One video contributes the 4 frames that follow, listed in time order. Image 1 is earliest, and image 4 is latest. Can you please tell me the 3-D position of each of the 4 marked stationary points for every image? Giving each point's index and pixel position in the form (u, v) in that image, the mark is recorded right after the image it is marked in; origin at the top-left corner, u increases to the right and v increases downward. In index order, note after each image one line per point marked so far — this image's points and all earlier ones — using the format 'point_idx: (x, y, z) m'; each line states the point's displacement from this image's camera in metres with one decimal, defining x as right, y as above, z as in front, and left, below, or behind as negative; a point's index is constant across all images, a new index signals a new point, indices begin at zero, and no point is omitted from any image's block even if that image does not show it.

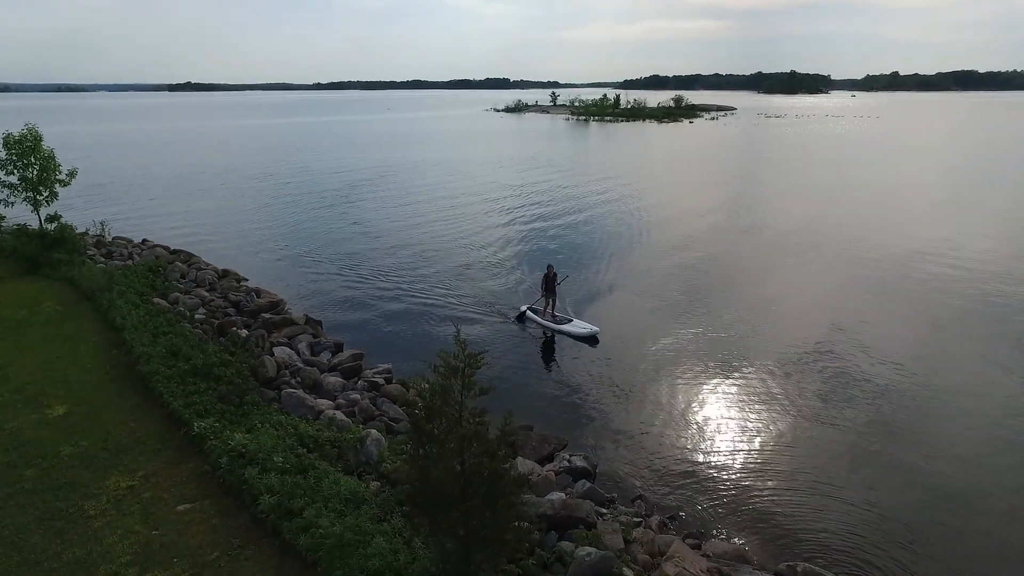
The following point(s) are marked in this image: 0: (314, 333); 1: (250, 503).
0: (-4.4, -1.0, +17.3) m
1: (-3.0, -2.5, +9.1) m
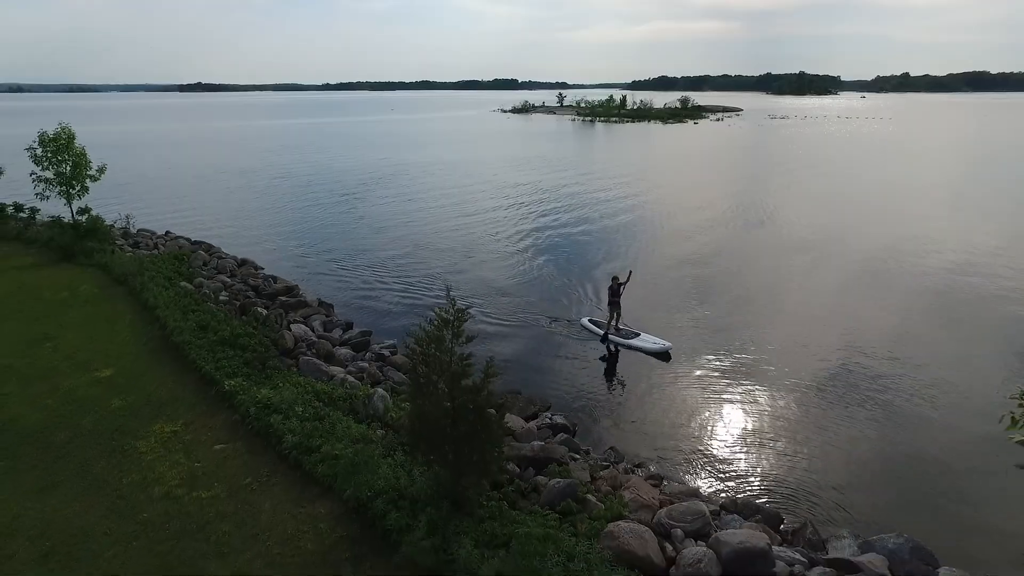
0: (-4.5, -0.6, +19.0) m
1: (-3.2, -2.1, +10.7) m
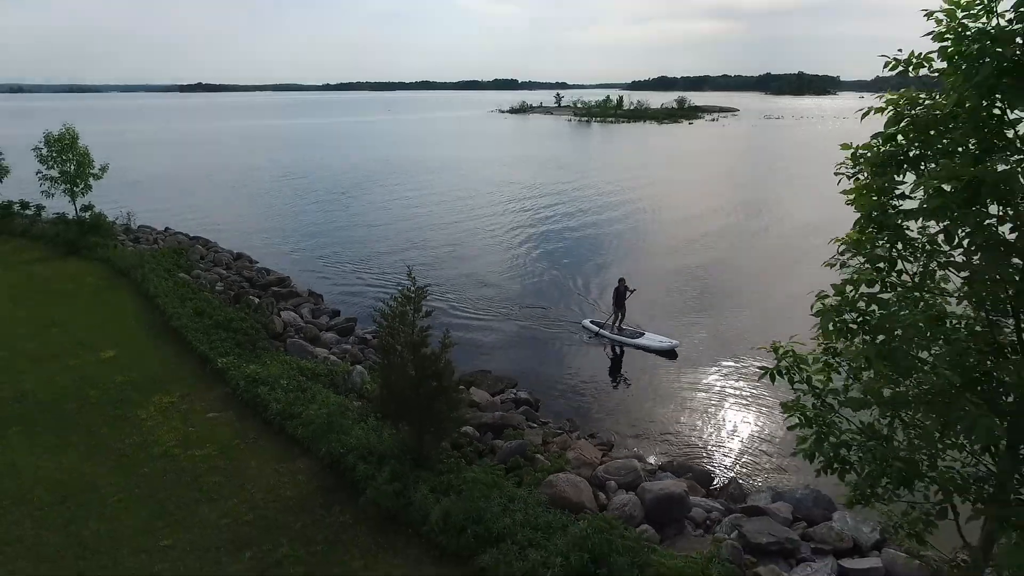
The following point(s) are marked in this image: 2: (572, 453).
0: (-5.1, -0.4, +20.3) m
1: (-3.8, -1.9, +12.0) m
2: (+0.9, -2.3, +11.1) m
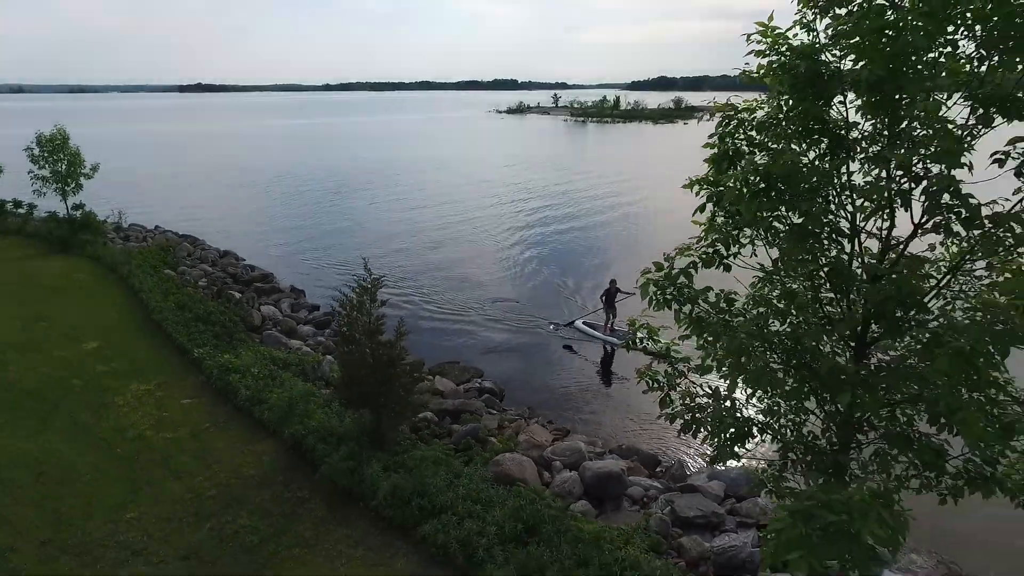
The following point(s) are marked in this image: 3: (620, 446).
0: (-5.7, -0.3, +20.9) m
1: (-4.5, -1.7, +12.7) m
2: (+0.2, -2.2, +11.8) m
3: (+1.7, -2.5, +12.5) m
